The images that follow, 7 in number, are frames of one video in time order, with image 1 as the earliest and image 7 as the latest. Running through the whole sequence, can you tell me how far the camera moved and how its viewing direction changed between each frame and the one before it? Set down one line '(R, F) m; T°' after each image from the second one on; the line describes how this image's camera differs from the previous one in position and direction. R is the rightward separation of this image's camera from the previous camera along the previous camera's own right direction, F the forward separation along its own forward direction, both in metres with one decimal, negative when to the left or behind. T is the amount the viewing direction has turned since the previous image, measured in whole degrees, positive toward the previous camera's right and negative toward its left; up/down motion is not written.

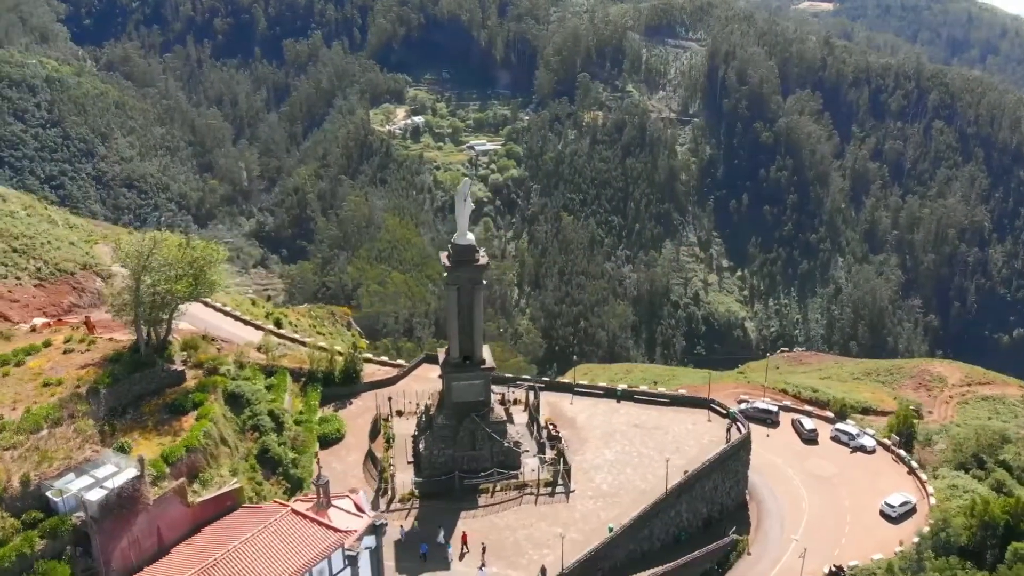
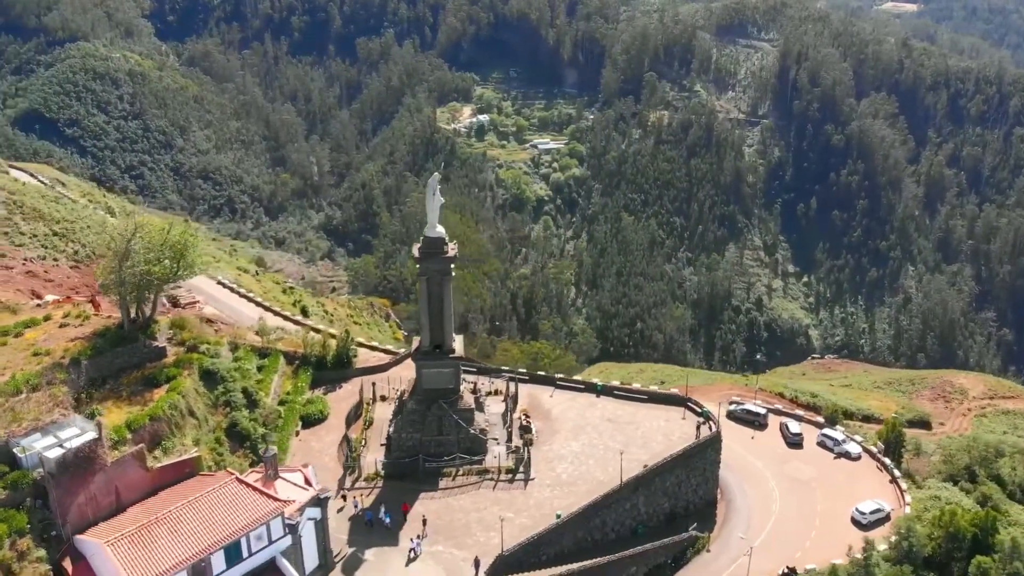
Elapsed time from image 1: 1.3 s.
(+3.9, -0.9) m; -5°
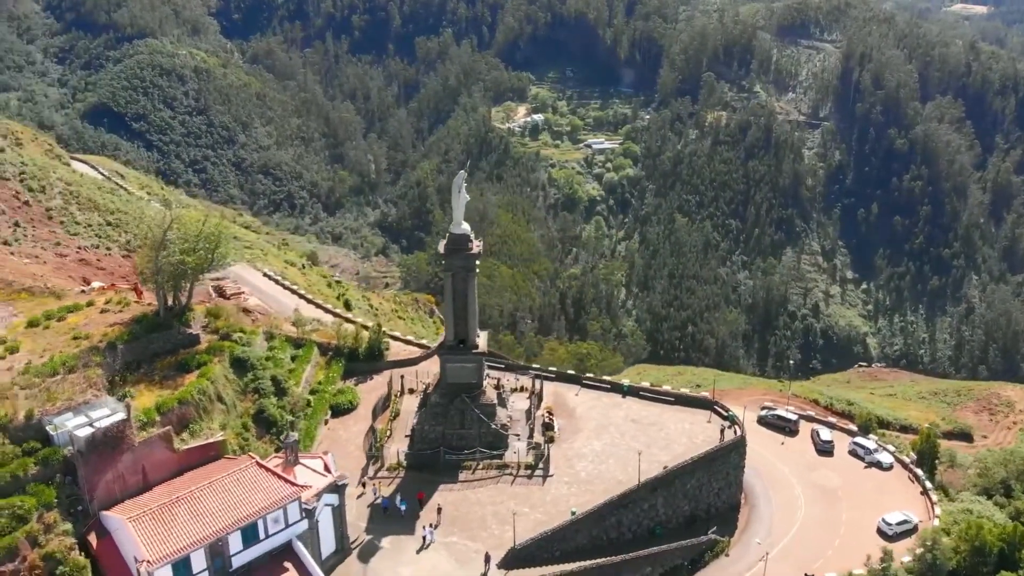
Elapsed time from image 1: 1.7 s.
(+1.2, -0.3) m; -4°
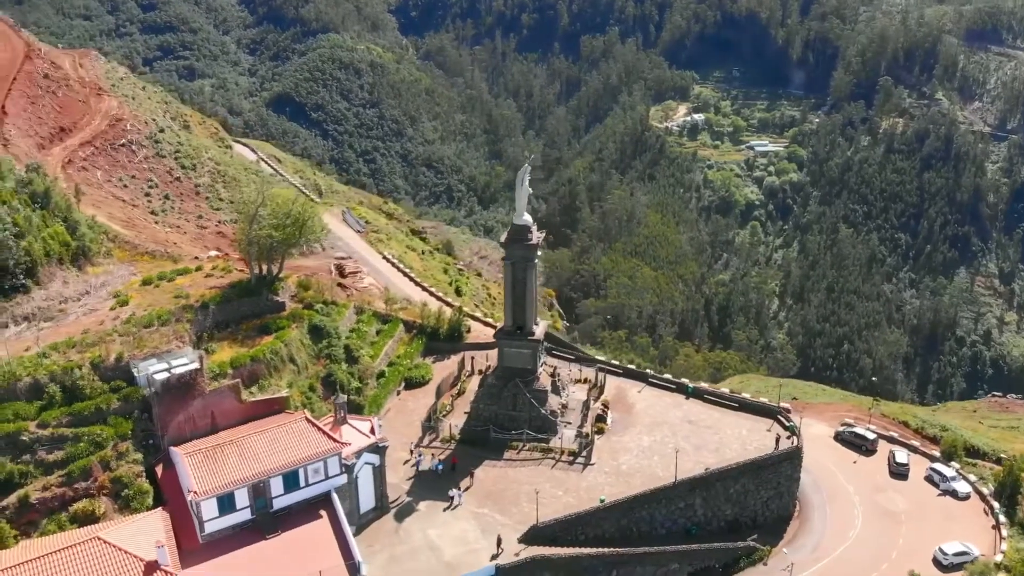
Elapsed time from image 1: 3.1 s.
(+4.0, -1.0) m; -11°
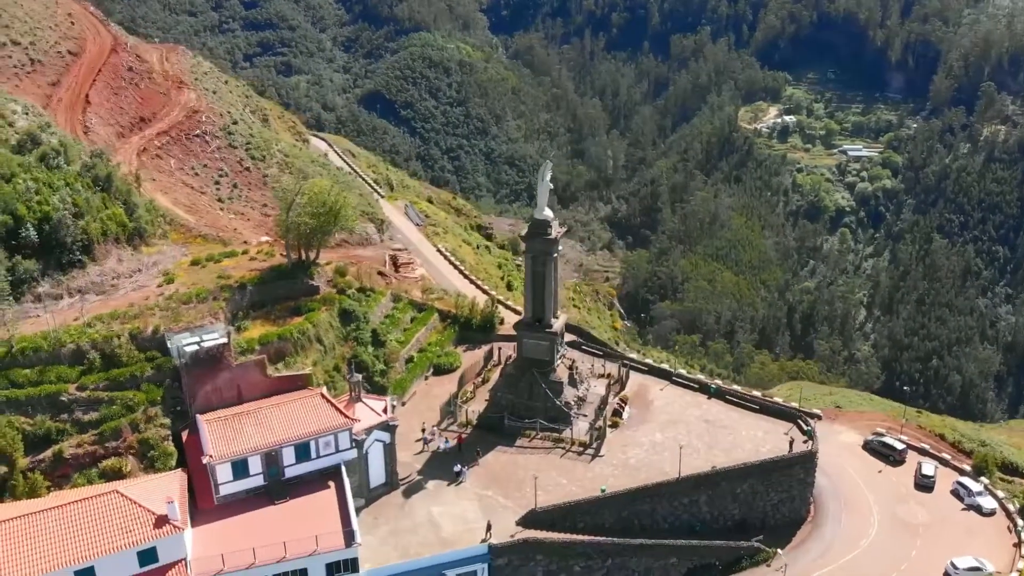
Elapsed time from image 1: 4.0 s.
(+2.8, -0.9) m; -6°
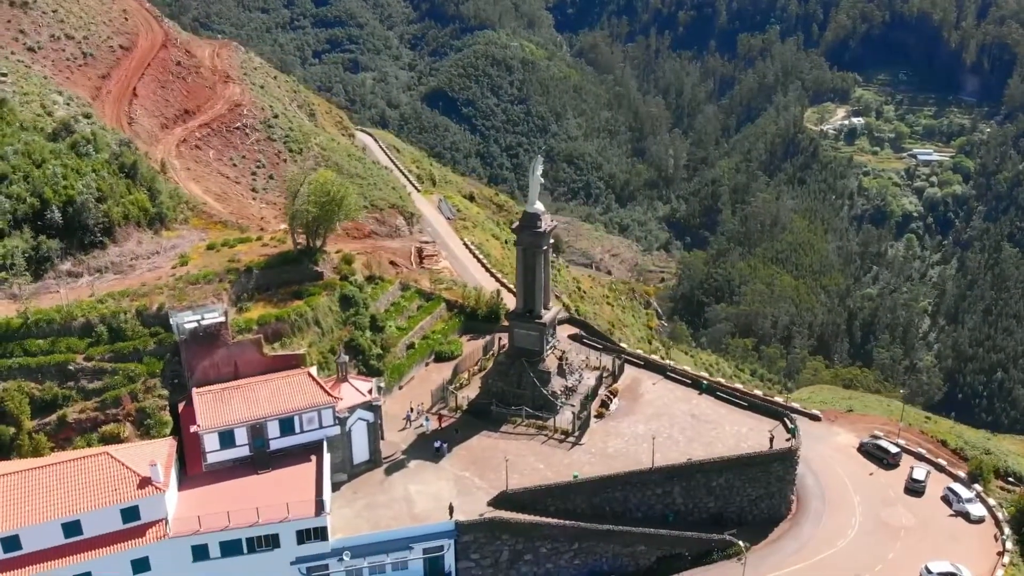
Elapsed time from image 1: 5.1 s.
(+3.1, -0.9) m; -5°
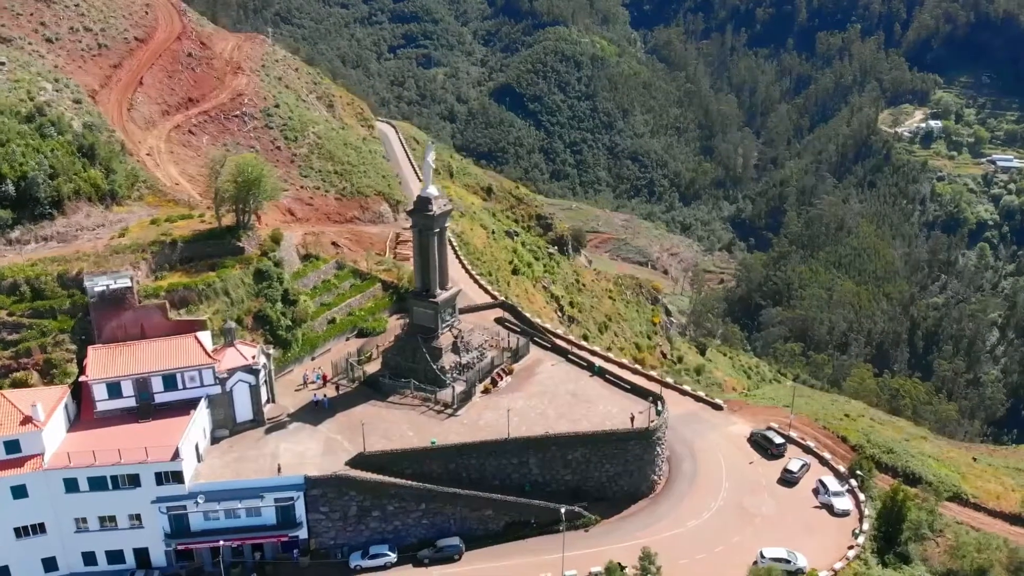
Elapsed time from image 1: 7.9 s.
(+8.6, -1.7) m; -6°
